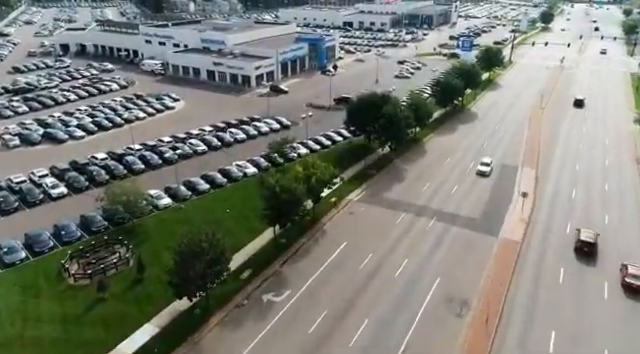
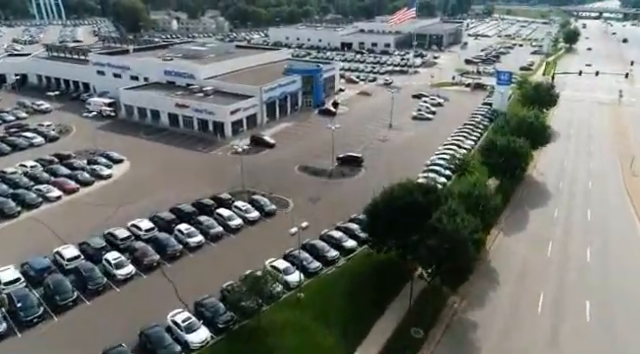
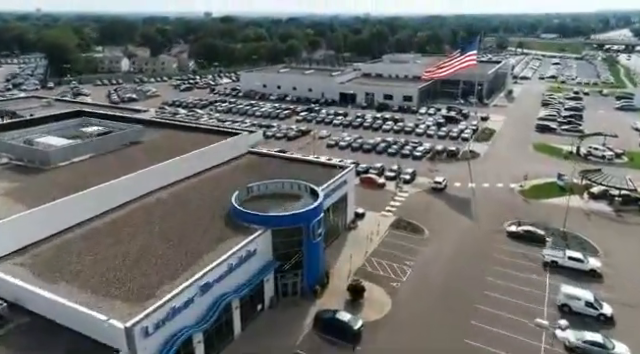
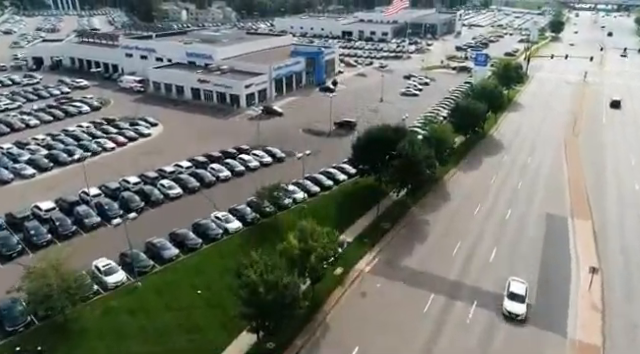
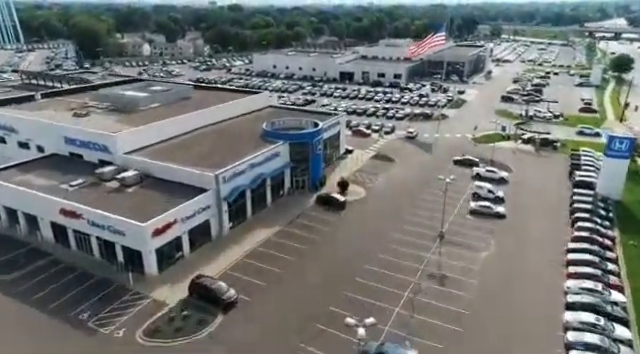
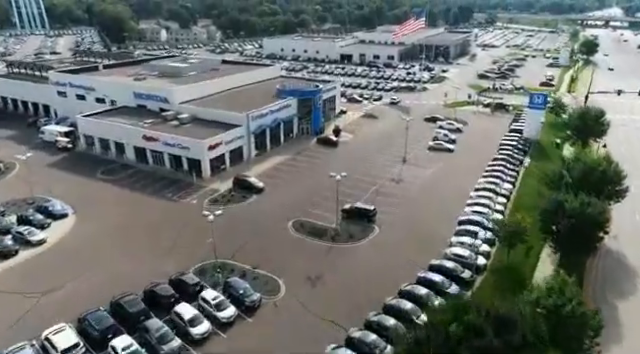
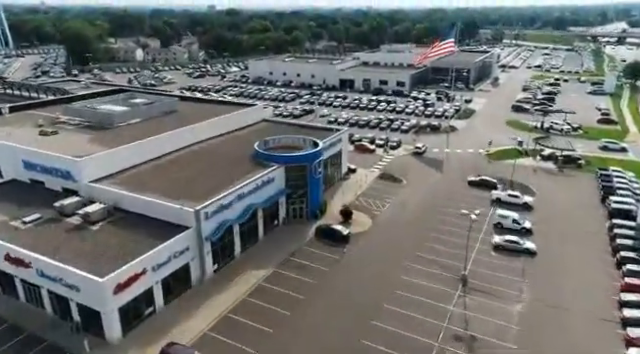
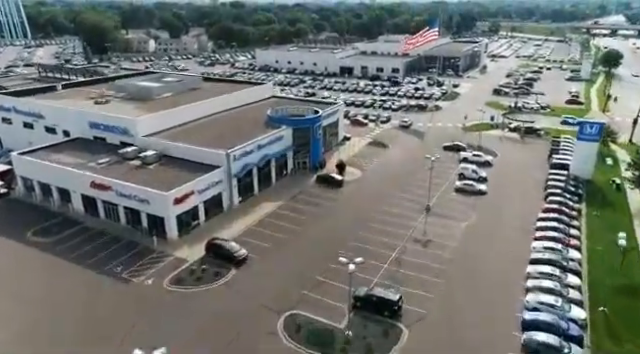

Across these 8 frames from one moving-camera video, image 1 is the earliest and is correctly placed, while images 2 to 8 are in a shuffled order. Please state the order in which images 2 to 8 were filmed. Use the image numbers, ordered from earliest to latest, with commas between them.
4, 2, 6, 8, 5, 7, 3
